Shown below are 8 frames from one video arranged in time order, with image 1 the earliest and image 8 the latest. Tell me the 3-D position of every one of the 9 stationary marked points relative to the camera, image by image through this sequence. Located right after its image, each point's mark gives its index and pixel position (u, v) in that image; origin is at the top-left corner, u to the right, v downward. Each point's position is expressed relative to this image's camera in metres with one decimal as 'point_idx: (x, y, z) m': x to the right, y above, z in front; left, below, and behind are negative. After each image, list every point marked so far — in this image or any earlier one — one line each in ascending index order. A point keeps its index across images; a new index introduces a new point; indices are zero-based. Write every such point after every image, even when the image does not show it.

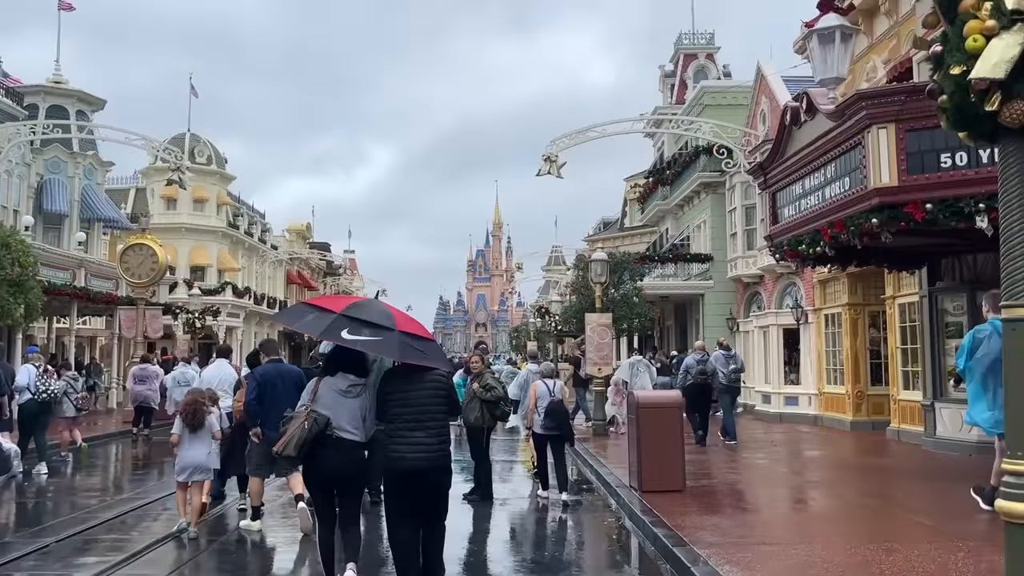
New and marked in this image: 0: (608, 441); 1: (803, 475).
0: (+1.9, -3.0, +16.1) m
1: (+4.4, -2.9, +12.5) m
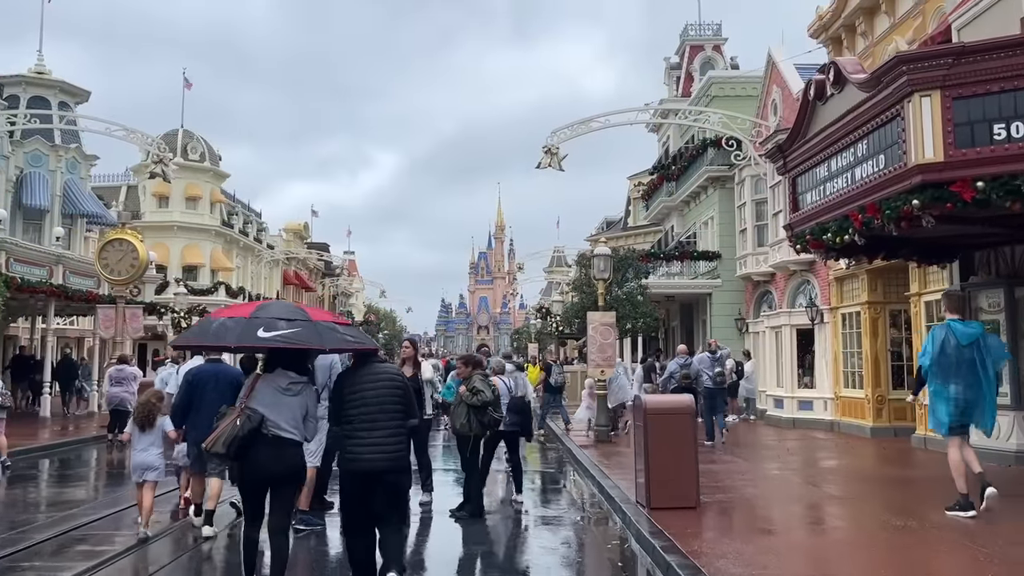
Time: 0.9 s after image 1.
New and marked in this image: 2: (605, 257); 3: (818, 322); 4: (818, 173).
0: (+1.8, -2.9, +15.0) m
1: (+4.3, -2.8, +11.4) m
2: (+1.9, +0.6, +16.6) m
3: (+6.9, -0.8, +18.5) m
4: (+3.8, +1.4, +10.2) m
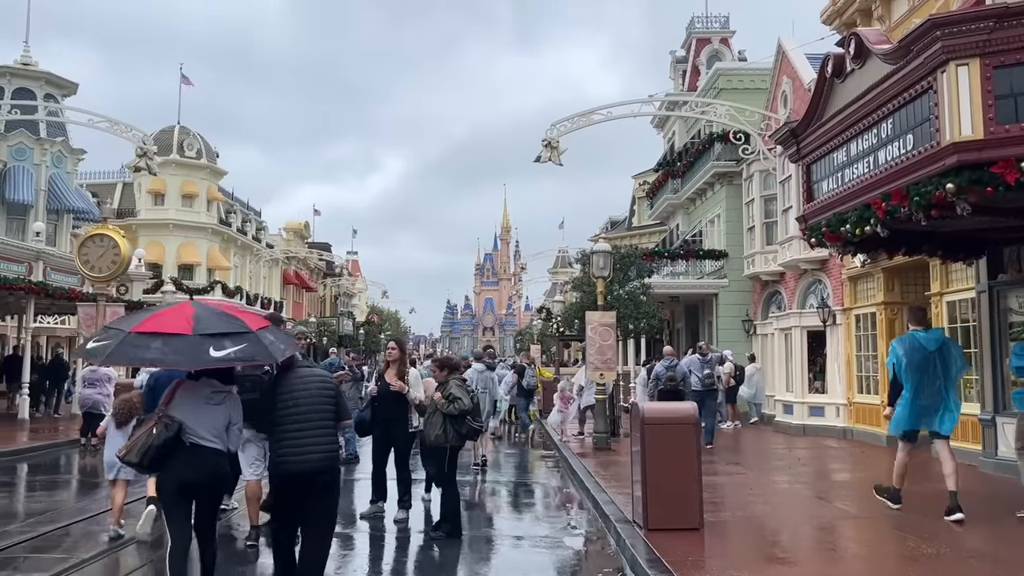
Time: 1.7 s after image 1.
0: (+1.7, -2.9, +14.1) m
1: (+4.2, -2.8, +10.5) m
2: (+1.8, +0.7, +15.7) m
3: (+6.8, -0.8, +17.5) m
4: (+3.7, +1.5, +9.3) m
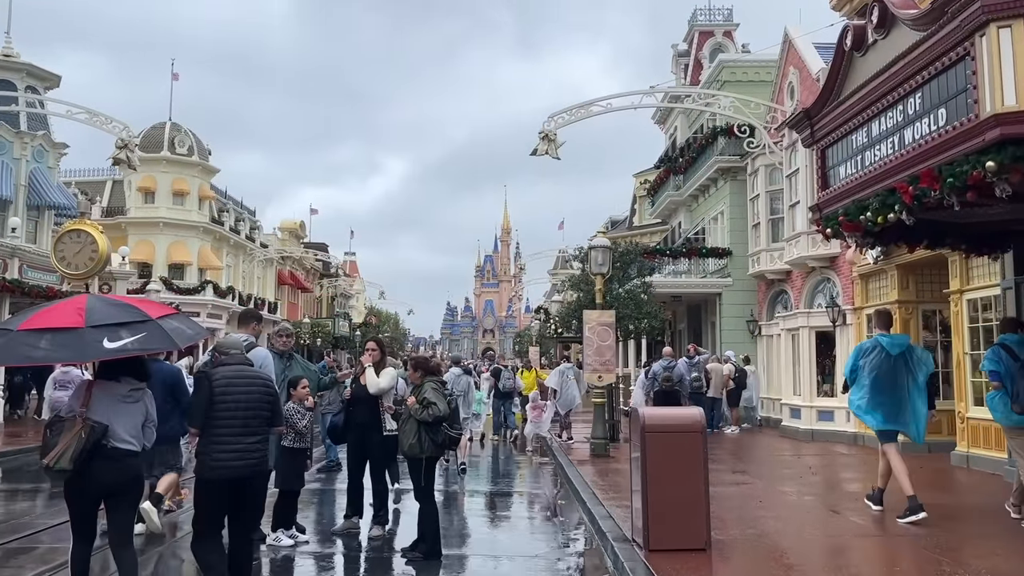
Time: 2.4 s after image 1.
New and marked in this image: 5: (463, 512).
0: (+1.5, -2.9, +13.2) m
1: (+4.1, -2.7, +9.7) m
2: (+1.7, +0.7, +14.9) m
3: (+6.7, -0.7, +16.7) m
4: (+3.6, +1.5, +8.5) m
5: (-0.6, -2.8, +10.0) m
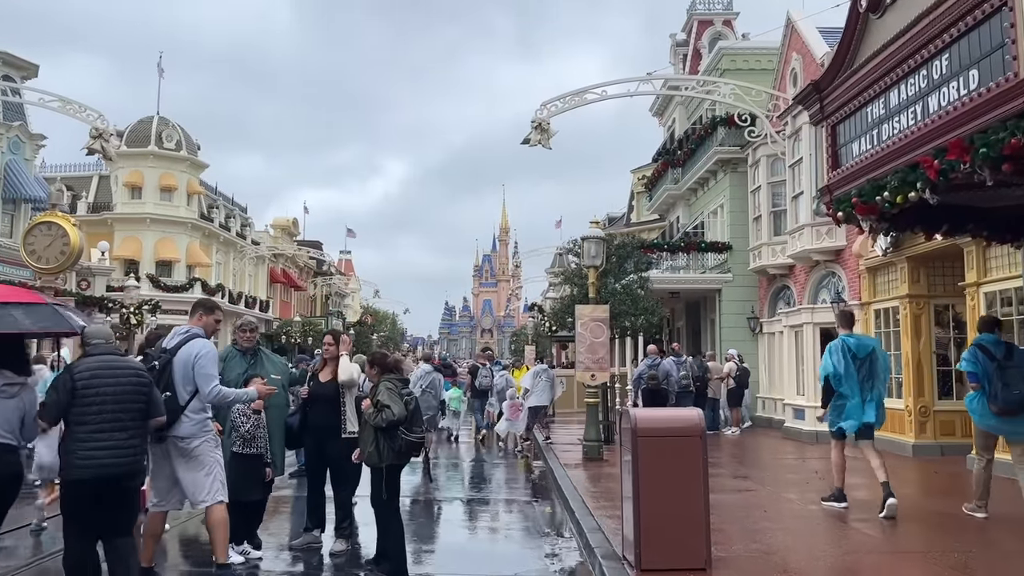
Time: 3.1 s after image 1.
0: (+1.3, -2.7, +12.4) m
1: (+3.9, -2.6, +8.9) m
2: (+1.5, +0.8, +14.1) m
3: (+6.5, -0.6, +15.9) m
4: (+3.4, +1.6, +7.7) m
5: (-0.8, -2.6, +9.2) m
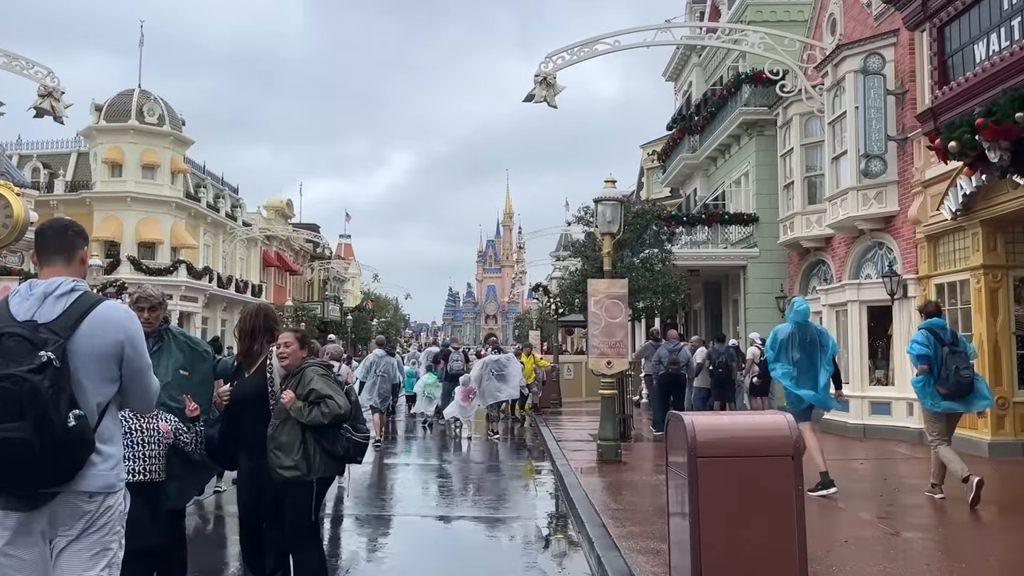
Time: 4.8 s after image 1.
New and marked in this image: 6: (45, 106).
0: (+1.4, -2.3, +10.4) m
1: (+3.9, -2.3, +6.8) m
2: (+1.5, +1.2, +12.0) m
3: (+6.5, -0.2, +13.8) m
4: (+3.3, +2.0, +5.5) m
5: (-0.8, -2.3, +7.2) m
6: (-9.8, +3.8, +17.1) m
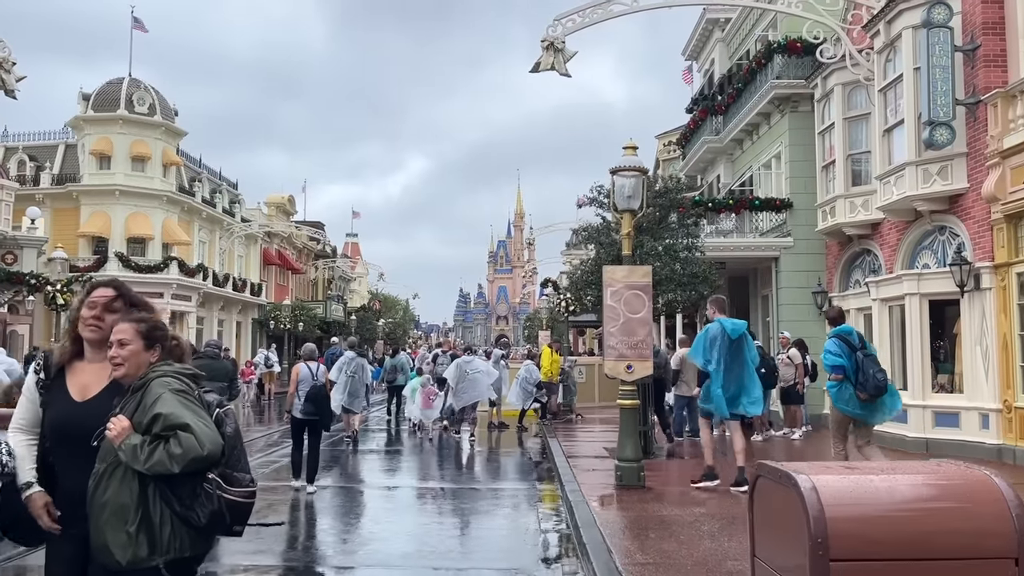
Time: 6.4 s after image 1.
0: (+1.3, -2.2, +8.4) m
1: (+3.8, -2.1, +4.8) m
2: (+1.5, +1.4, +10.0) m
3: (+6.6, 0.0, +11.7) m
4: (+3.3, +2.1, +3.5) m
5: (-0.9, -2.2, +5.2) m
6: (-9.7, +3.9, +15.3) m
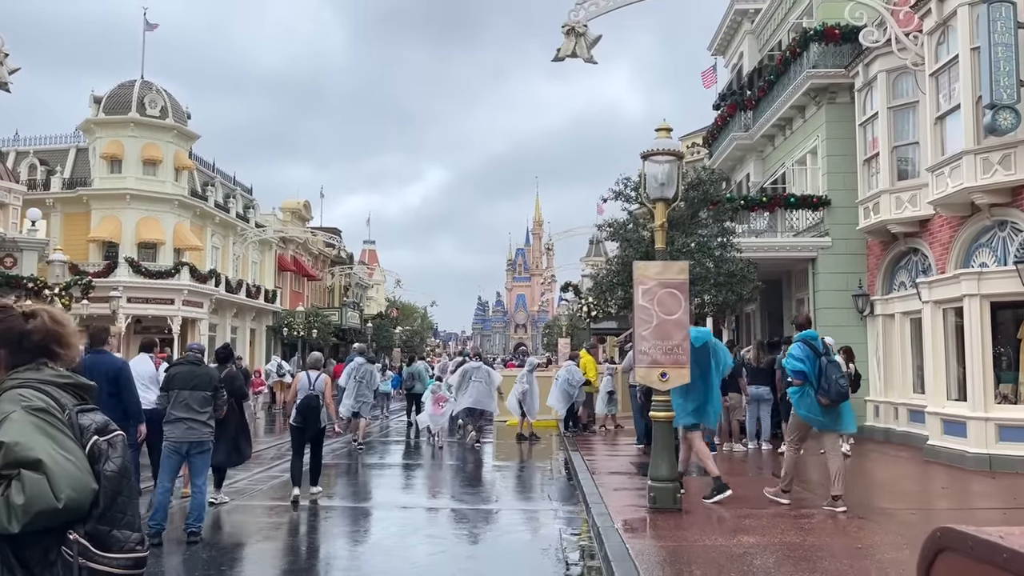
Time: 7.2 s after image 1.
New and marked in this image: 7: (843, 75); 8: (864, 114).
0: (+1.5, -2.2, +7.4) m
1: (+3.9, -2.0, +3.7) m
2: (+1.7, +1.4, +9.0) m
3: (+6.8, 0.0, +10.6) m
4: (+3.3, +2.2, +2.5) m
5: (-0.7, -2.1, +4.2) m
6: (-9.4, +3.9, +14.6) m
7: (+6.4, +4.2, +16.0) m
8: (+6.5, +3.2, +15.2) m
